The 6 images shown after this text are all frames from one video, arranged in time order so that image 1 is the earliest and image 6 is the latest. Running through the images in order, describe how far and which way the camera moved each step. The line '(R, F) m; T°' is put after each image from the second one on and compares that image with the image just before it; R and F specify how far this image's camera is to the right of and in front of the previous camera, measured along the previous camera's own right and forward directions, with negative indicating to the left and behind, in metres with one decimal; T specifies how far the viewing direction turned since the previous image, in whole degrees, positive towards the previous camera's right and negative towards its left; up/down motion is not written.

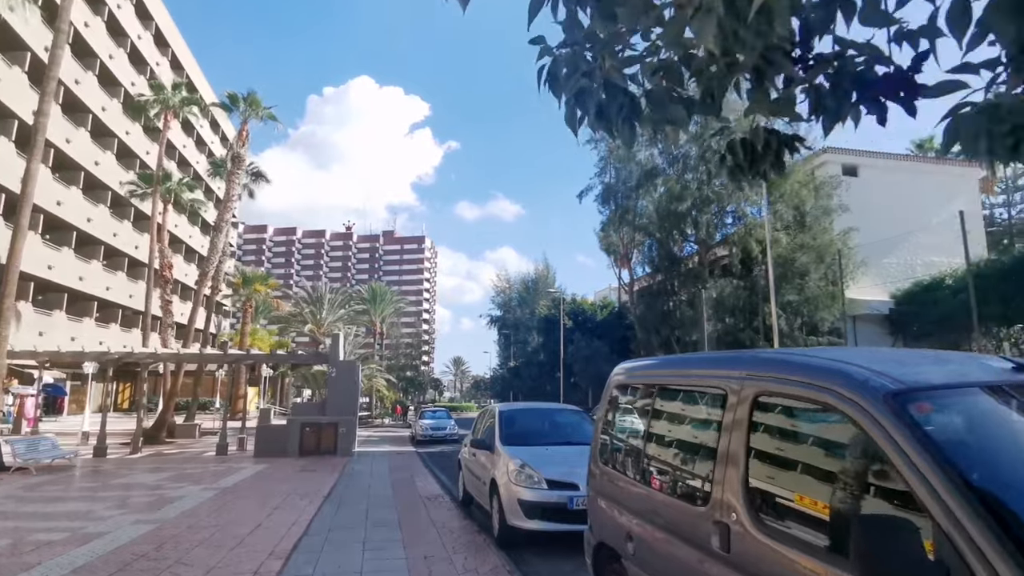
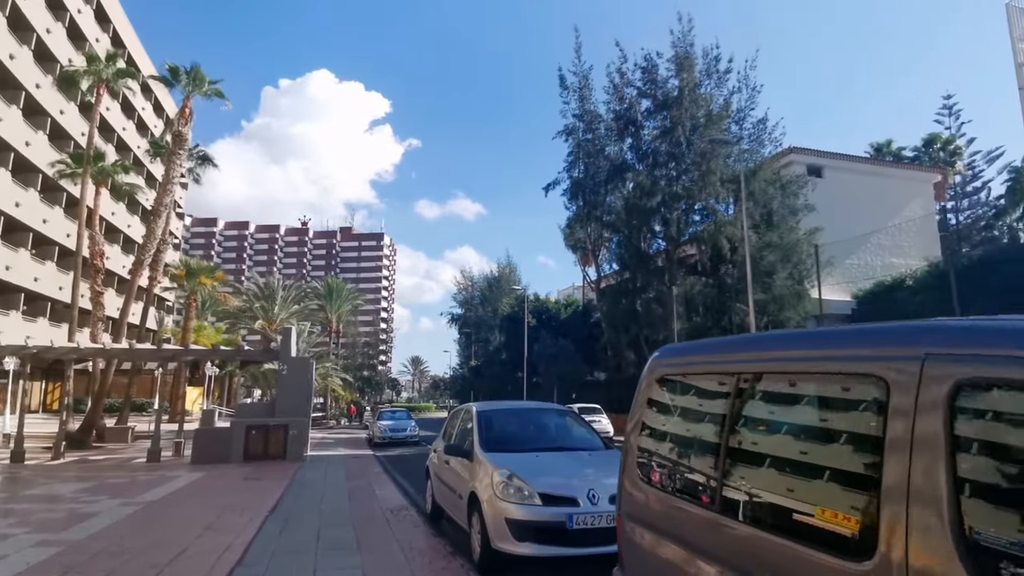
(-0.2, +1.2) m; +3°
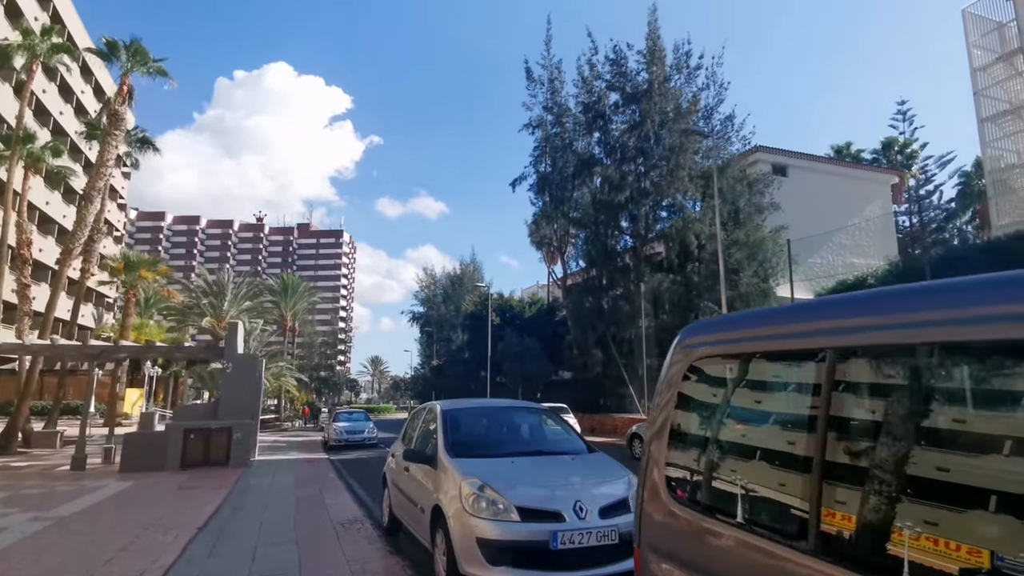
(-0.1, +1.0) m; +3°
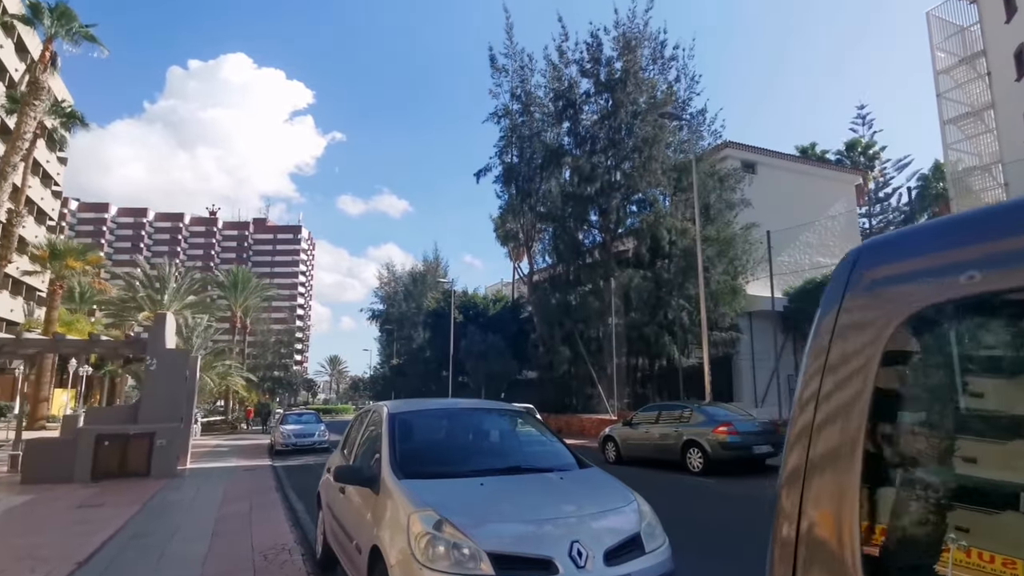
(0.0, +1.5) m; +3°
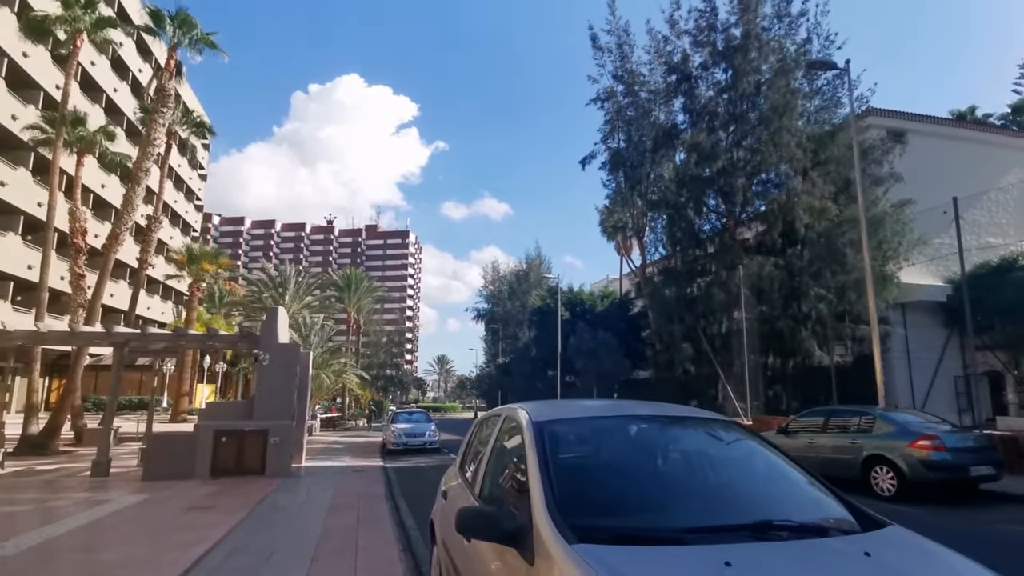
(-0.5, +1.6) m; -8°
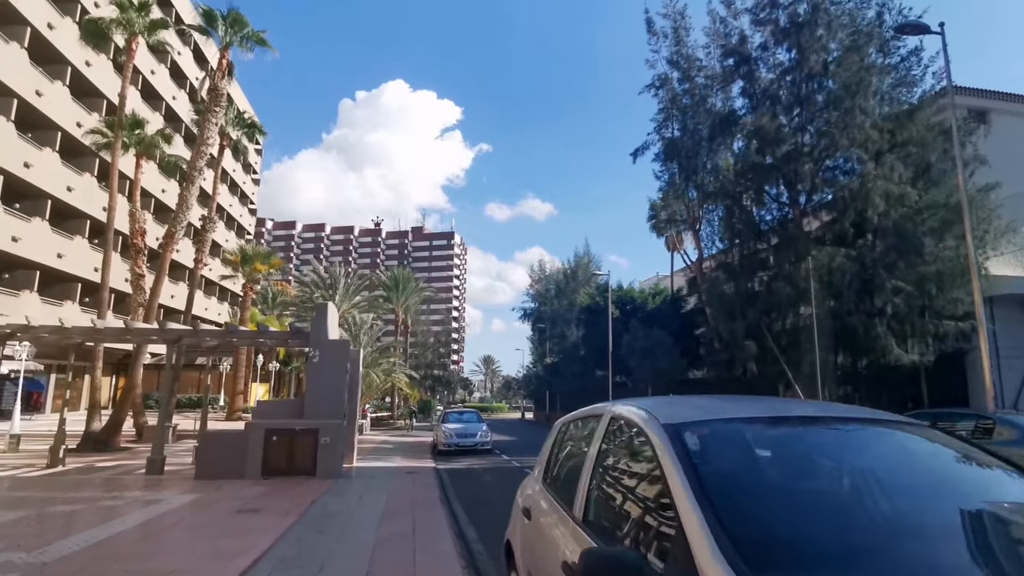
(-0.3, +0.8) m; -4°
